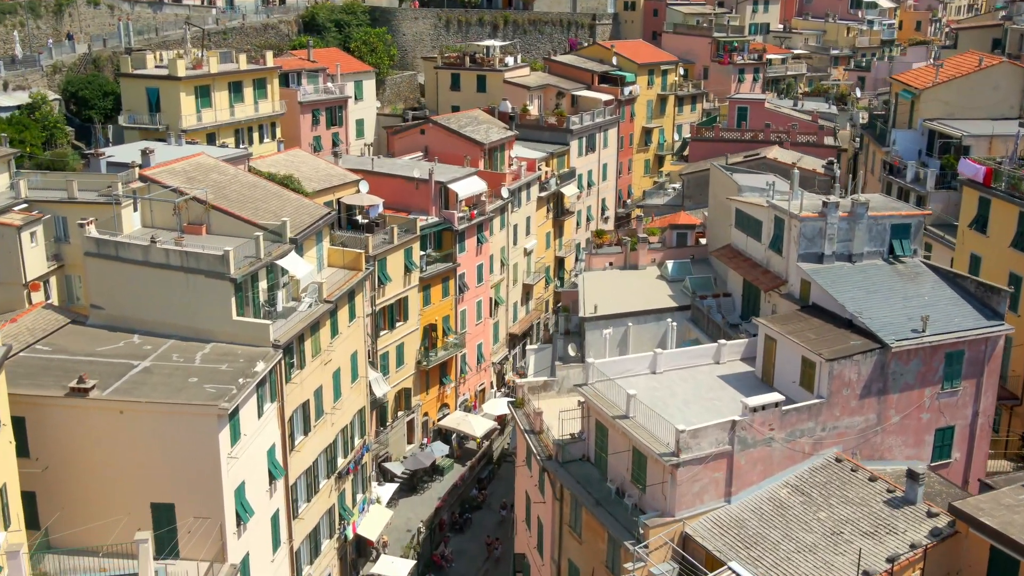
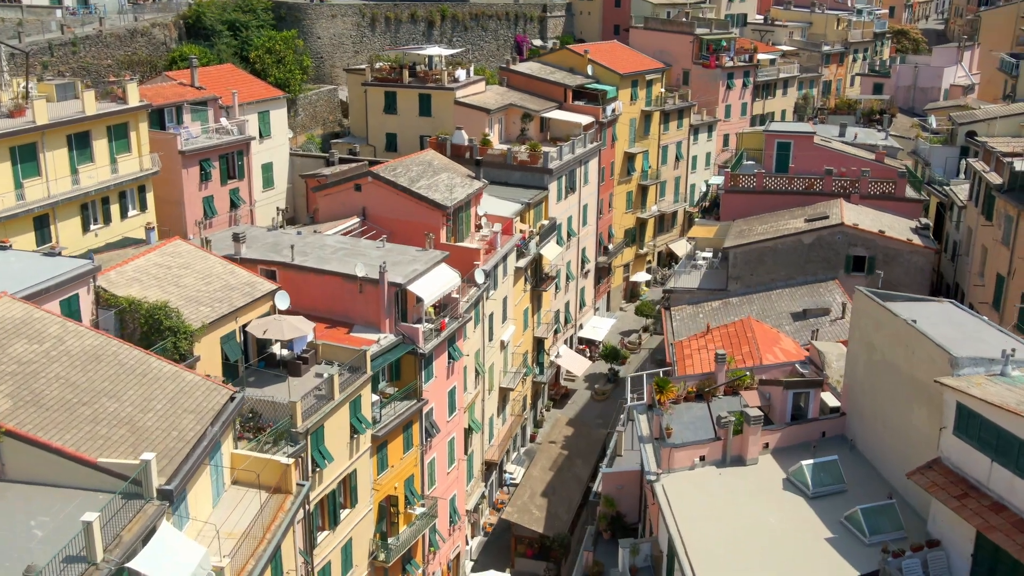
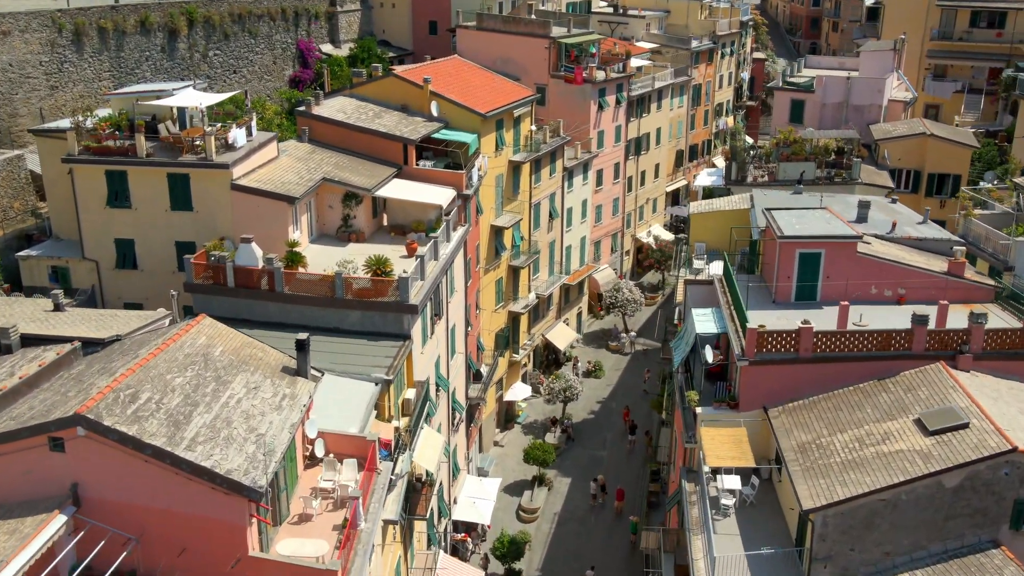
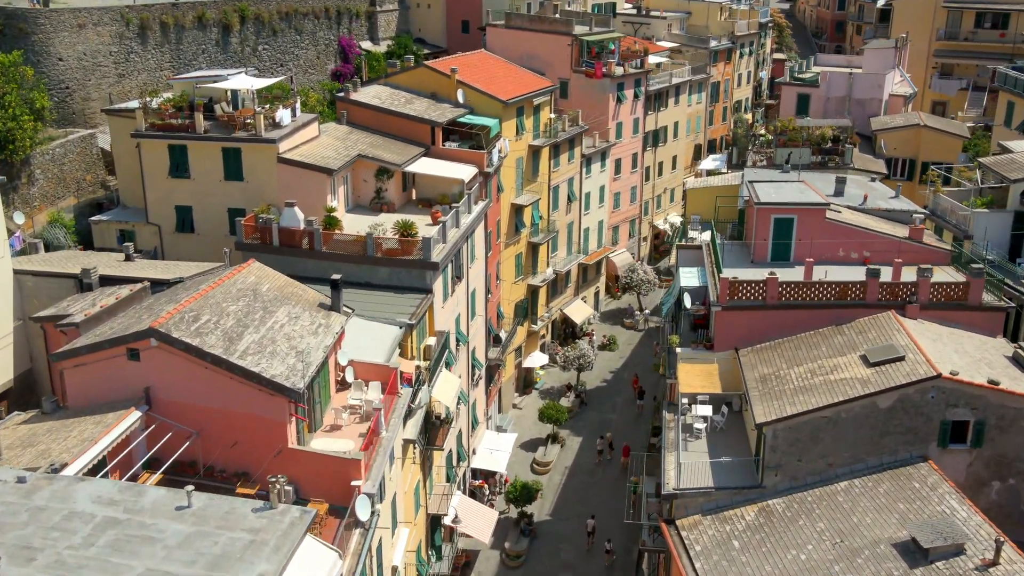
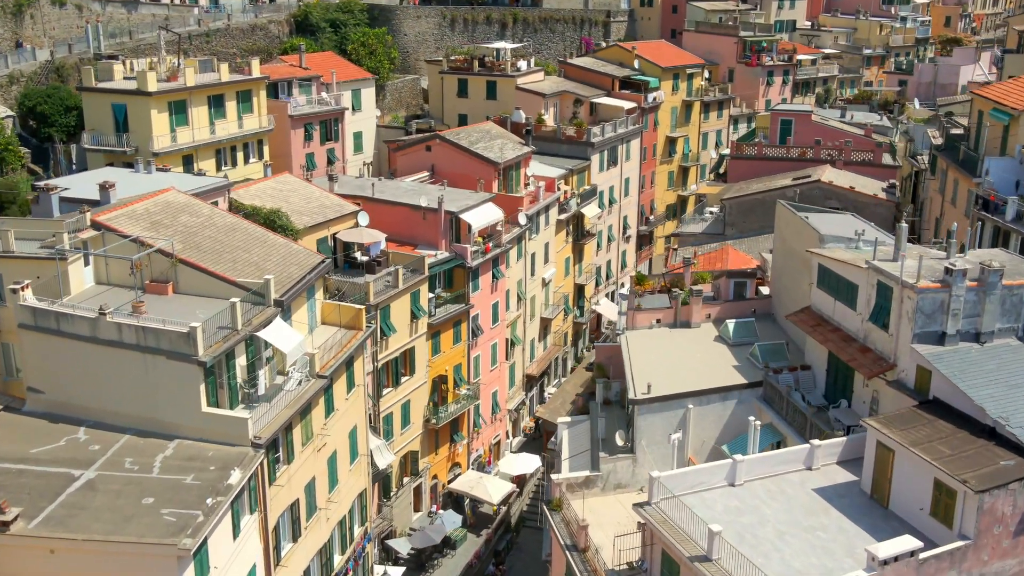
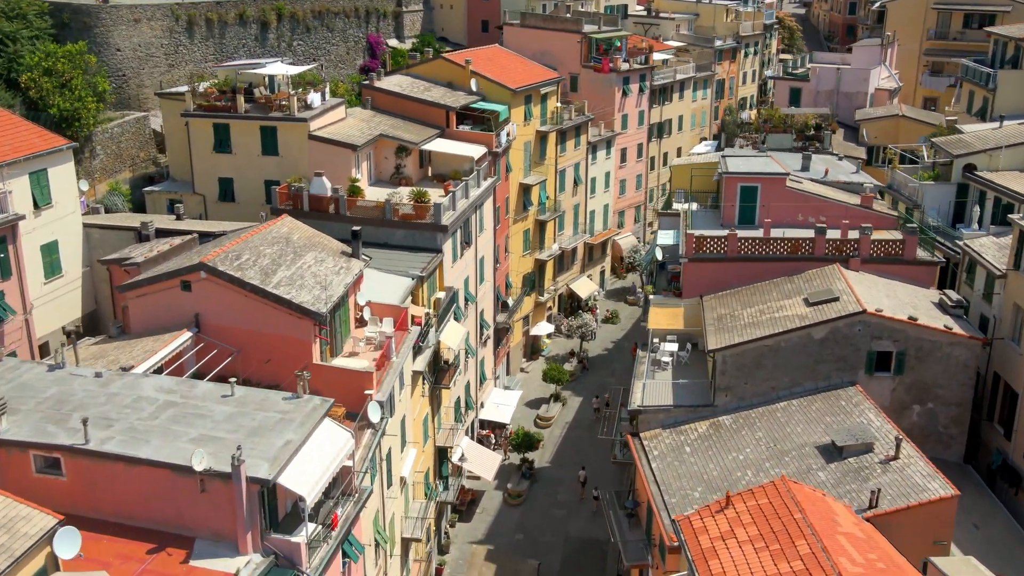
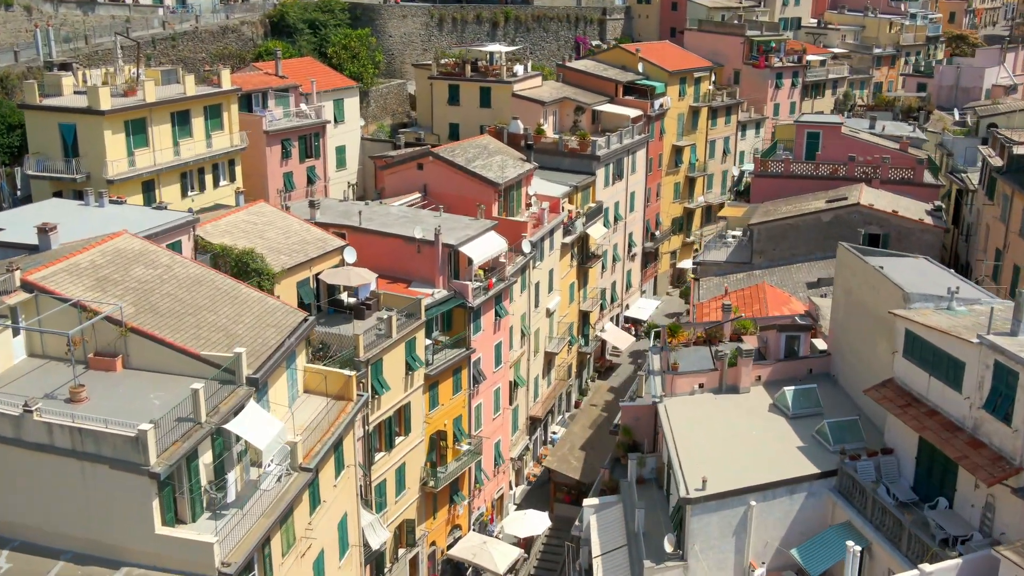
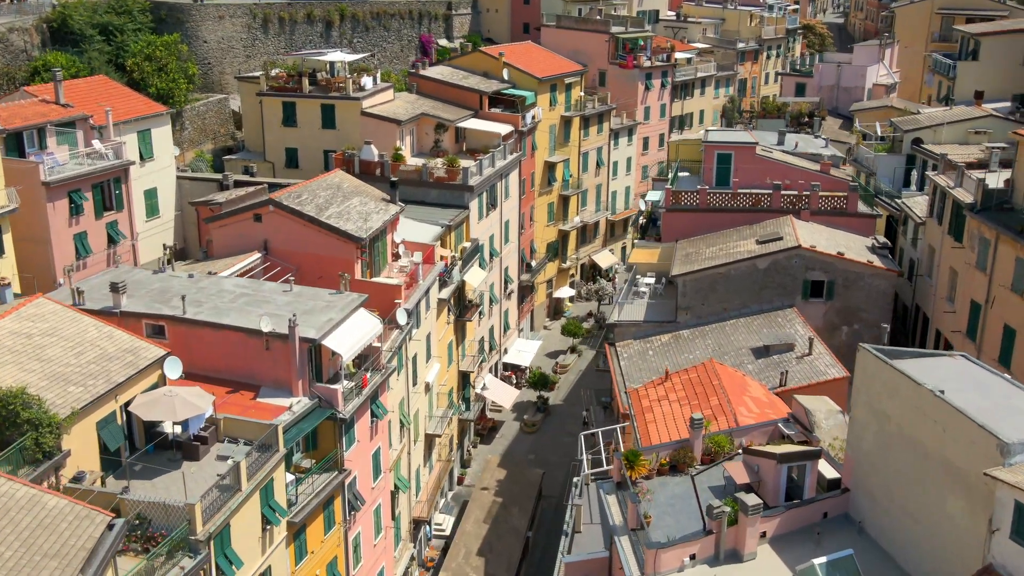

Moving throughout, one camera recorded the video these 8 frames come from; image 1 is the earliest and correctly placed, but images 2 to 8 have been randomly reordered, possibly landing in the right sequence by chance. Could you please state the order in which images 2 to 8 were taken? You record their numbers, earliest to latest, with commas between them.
5, 7, 2, 8, 6, 4, 3
